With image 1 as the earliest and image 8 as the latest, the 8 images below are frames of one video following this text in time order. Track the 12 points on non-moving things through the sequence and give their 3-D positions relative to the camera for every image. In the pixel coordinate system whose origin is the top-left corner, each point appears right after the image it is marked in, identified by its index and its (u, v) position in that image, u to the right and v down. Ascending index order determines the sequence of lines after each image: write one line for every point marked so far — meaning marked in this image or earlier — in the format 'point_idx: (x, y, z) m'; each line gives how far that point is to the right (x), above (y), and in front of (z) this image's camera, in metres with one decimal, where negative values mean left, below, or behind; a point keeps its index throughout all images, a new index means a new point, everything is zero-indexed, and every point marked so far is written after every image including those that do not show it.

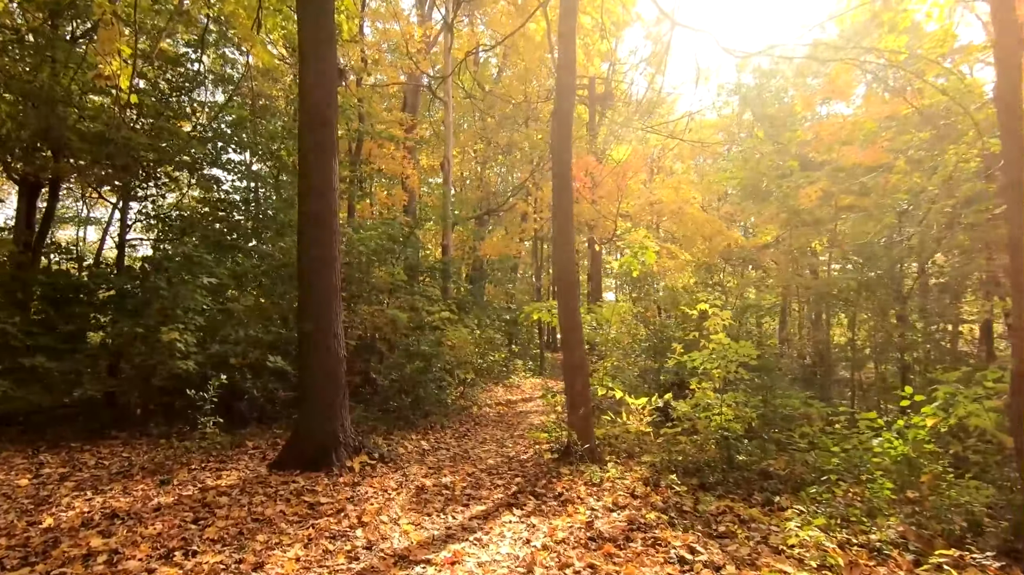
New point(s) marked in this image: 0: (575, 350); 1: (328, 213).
0: (+0.7, -0.8, +5.9) m
1: (-2.0, +0.8, +5.6) m
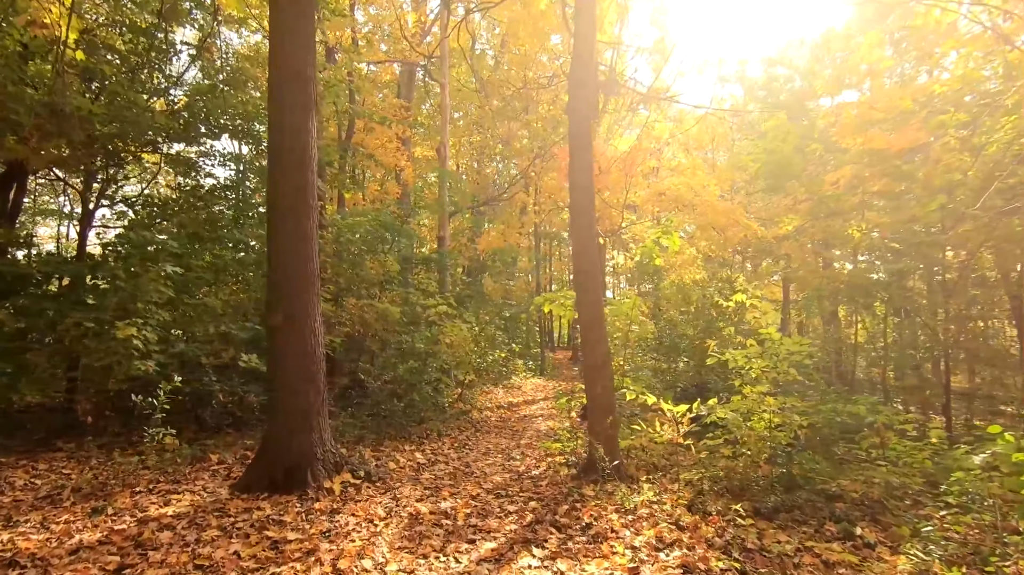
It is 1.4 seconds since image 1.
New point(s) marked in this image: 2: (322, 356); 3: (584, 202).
0: (+0.8, -0.6, +5.0) m
1: (-1.9, +0.9, +4.7) m
2: (-1.7, -0.6, +4.8) m
3: (+0.7, +0.8, +5.2) m
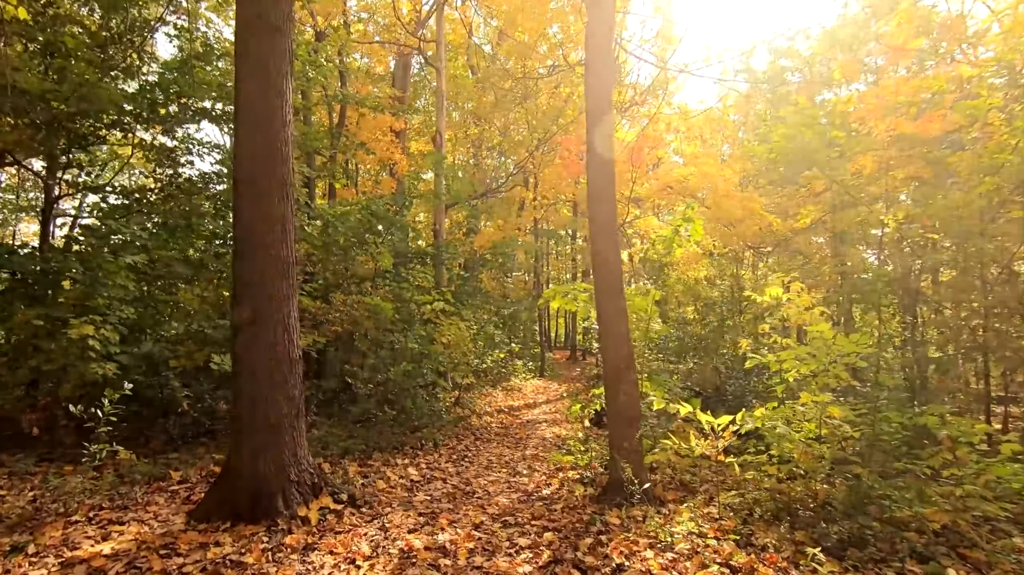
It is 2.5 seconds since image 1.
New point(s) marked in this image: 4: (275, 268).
0: (+0.9, -0.5, +4.3) m
1: (-1.8, +1.0, +4.0) m
2: (-1.7, -0.6, +4.1) m
3: (+0.8, +0.9, +4.5) m
4: (-1.8, +0.2, +3.9) m
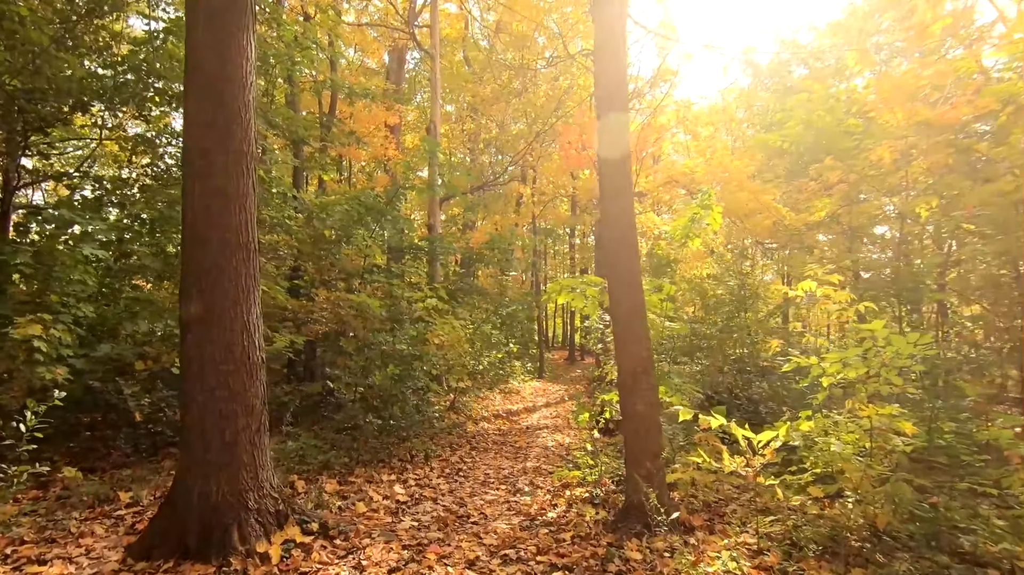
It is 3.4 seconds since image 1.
0: (+0.9, -0.5, +3.7) m
1: (-1.8, +1.1, +3.4) m
2: (-1.7, -0.5, +3.4) m
3: (+0.8, +1.0, +3.9) m
4: (-1.8, +0.2, +3.3) m
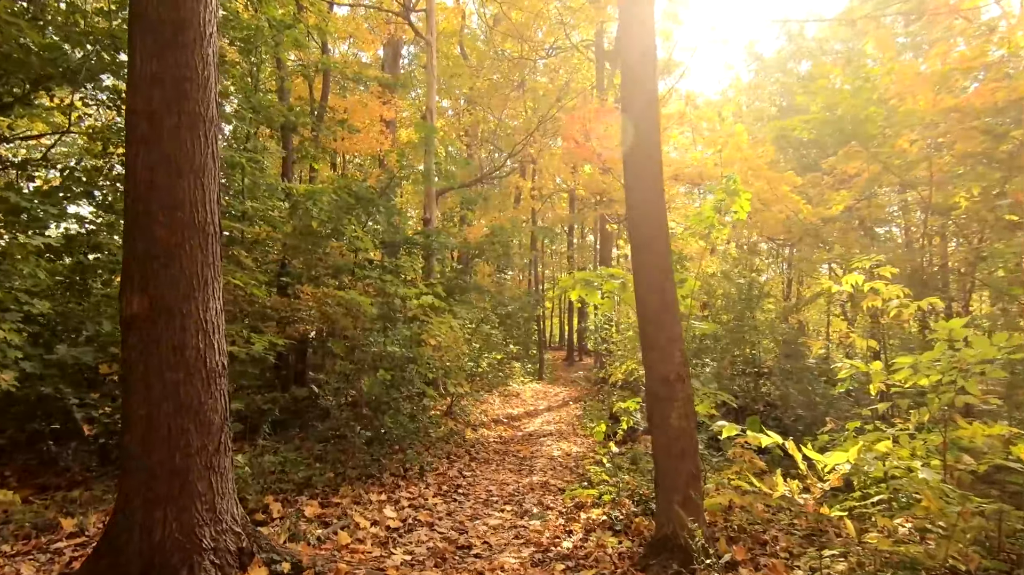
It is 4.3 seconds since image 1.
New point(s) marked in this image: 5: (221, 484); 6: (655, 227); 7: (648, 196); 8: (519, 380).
0: (+1.0, -0.4, +3.2) m
1: (-1.8, +1.1, +2.8) m
2: (-1.6, -0.4, +2.9) m
3: (+0.8, +1.0, +3.3) m
4: (-1.7, +0.3, +2.7) m
5: (-1.6, -1.1, +2.8) m
6: (+0.9, +0.4, +3.3) m
7: (+0.9, +0.6, +3.3) m
8: (+0.2, -2.5, +14.0) m
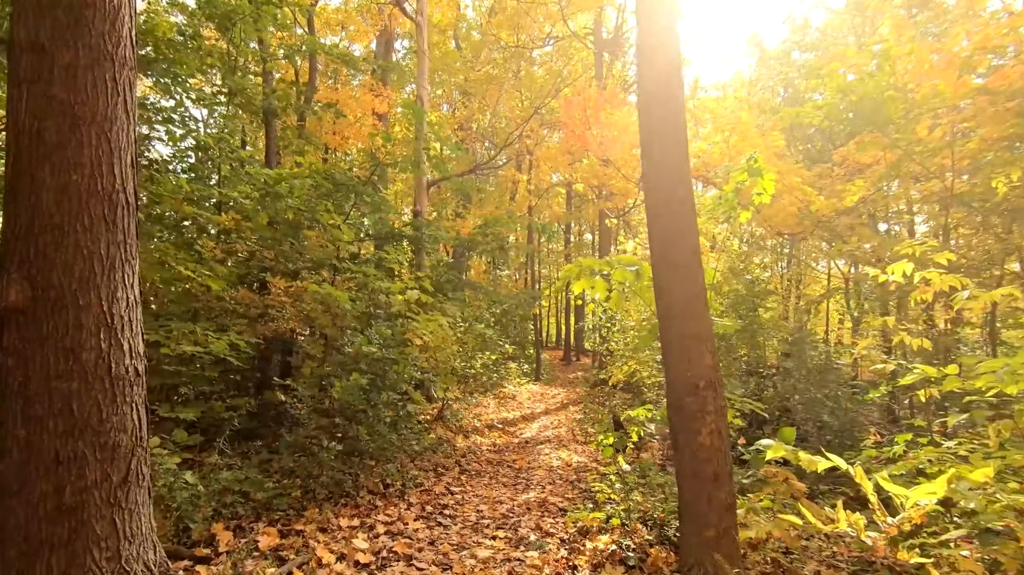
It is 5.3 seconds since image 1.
0: (+0.9, -0.4, +2.6) m
1: (-1.8, +1.2, +2.2) m
2: (-1.6, -0.4, +2.3) m
3: (+0.8, +1.1, +2.8) m
4: (-1.8, +0.3, +2.1) m
5: (-1.6, -1.0, +2.2) m
6: (+0.9, +0.5, +2.7) m
7: (+0.8, +0.7, +2.7) m
8: (+0.1, -2.4, +13.4) m
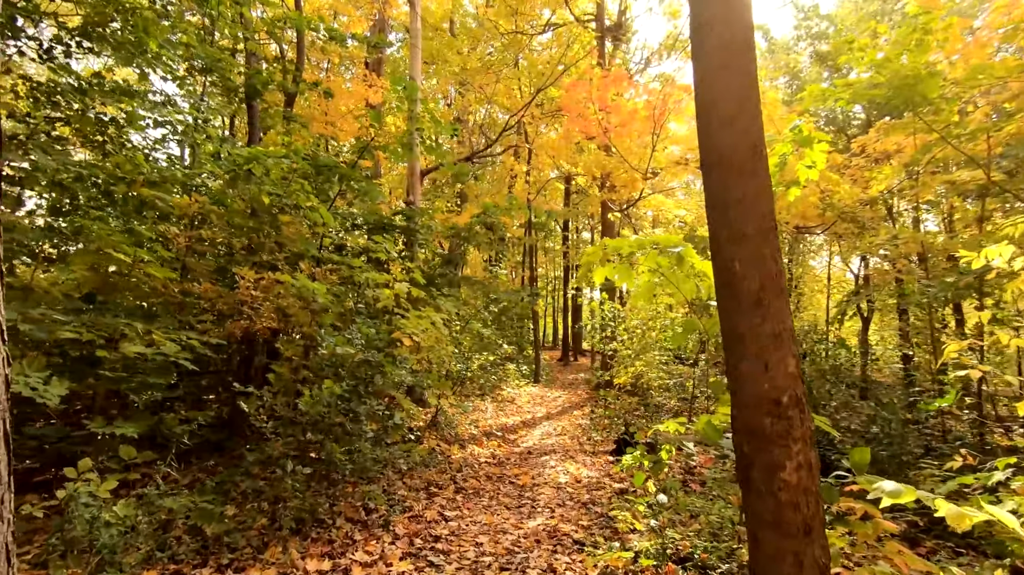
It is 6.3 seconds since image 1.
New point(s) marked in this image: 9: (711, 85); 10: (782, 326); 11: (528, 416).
0: (+1.0, -0.3, +1.9) m
1: (-1.7, +1.2, +1.5) m
2: (-1.6, -0.3, +1.6) m
3: (+0.9, +1.1, +2.1) m
4: (-1.7, +0.4, +1.4) m
5: (-1.6, -0.9, +1.5) m
6: (+0.9, +0.5, +2.0) m
7: (+0.9, +0.7, +2.1) m
8: (0.0, -2.4, +12.7) m
9: (+0.8, +0.8, +2.1) m
10: (+1.0, -0.1, +2.0) m
11: (+0.3, -2.4, +9.9) m
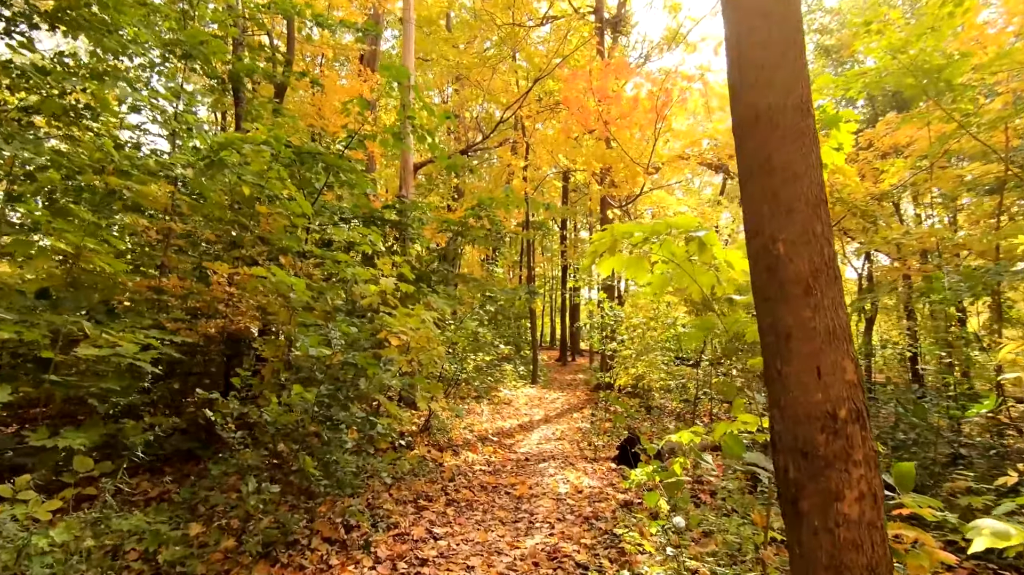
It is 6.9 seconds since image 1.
0: (+1.0, -0.3, +1.6) m
1: (-1.8, +1.3, +1.1) m
2: (-1.6, -0.3, +1.2) m
3: (+0.8, +1.2, +1.7) m
4: (-1.7, +0.4, +1.1) m
5: (-1.6, -0.9, +1.1) m
6: (+0.9, +0.6, +1.7) m
7: (+0.9, +0.8, +1.7) m
8: (0.0, -2.3, +12.4) m
9: (+0.8, +0.9, +1.8) m
10: (+1.0, -0.1, +1.6) m
11: (+0.2, -2.4, +9.6) m
